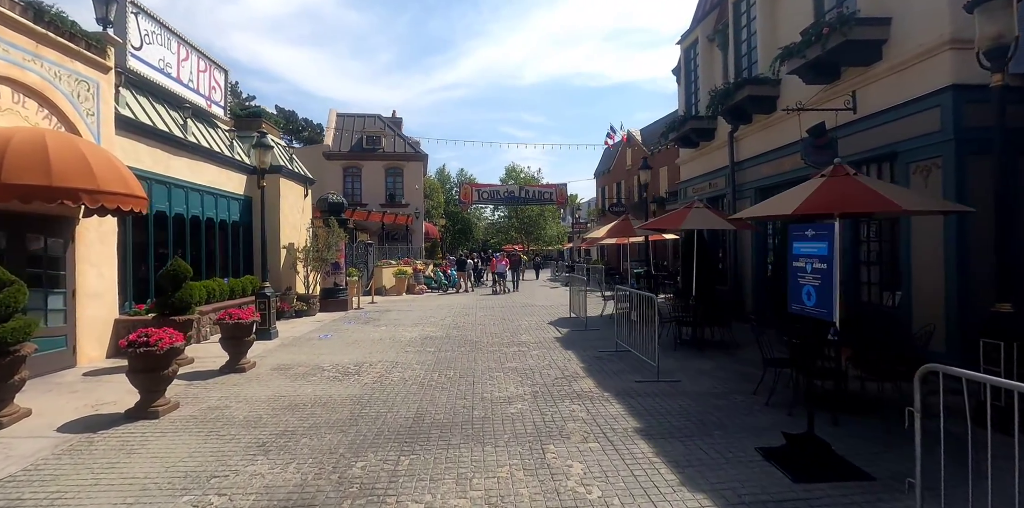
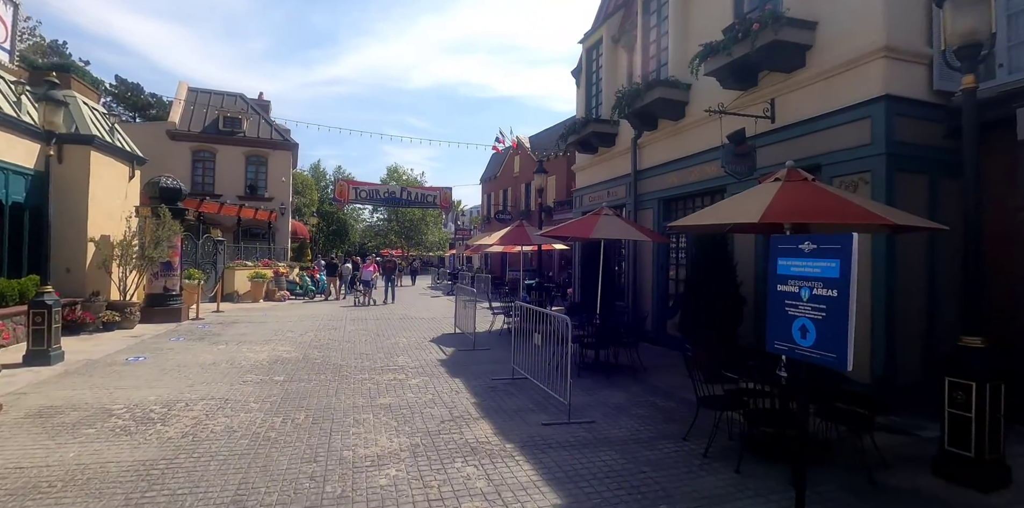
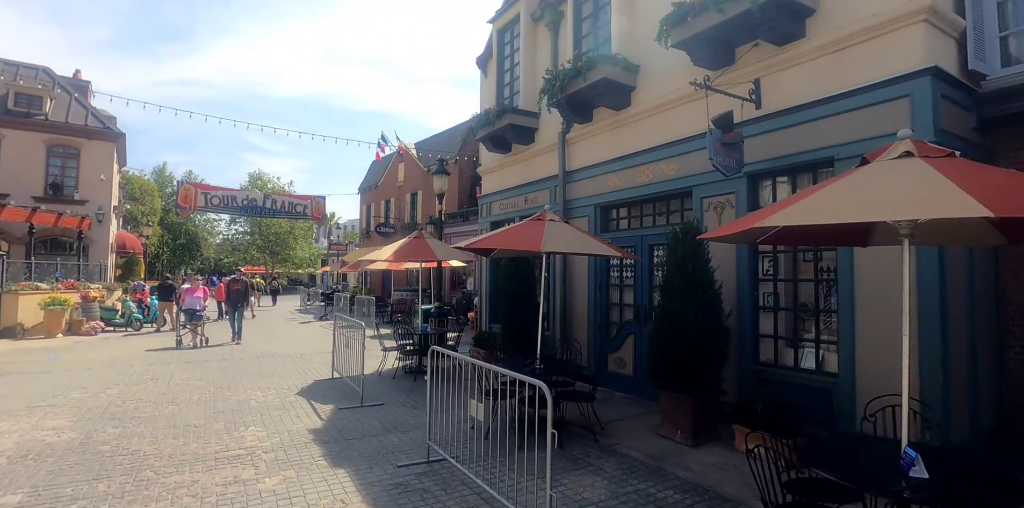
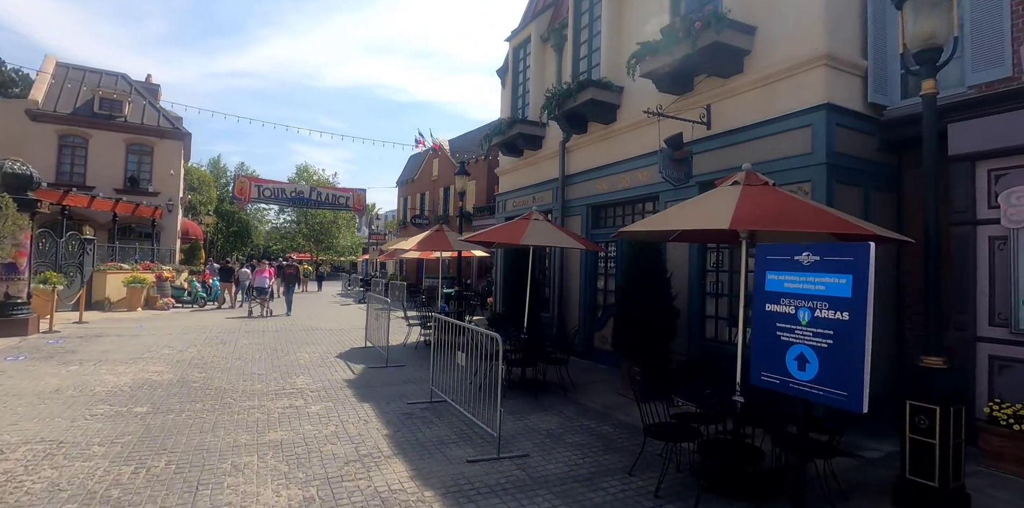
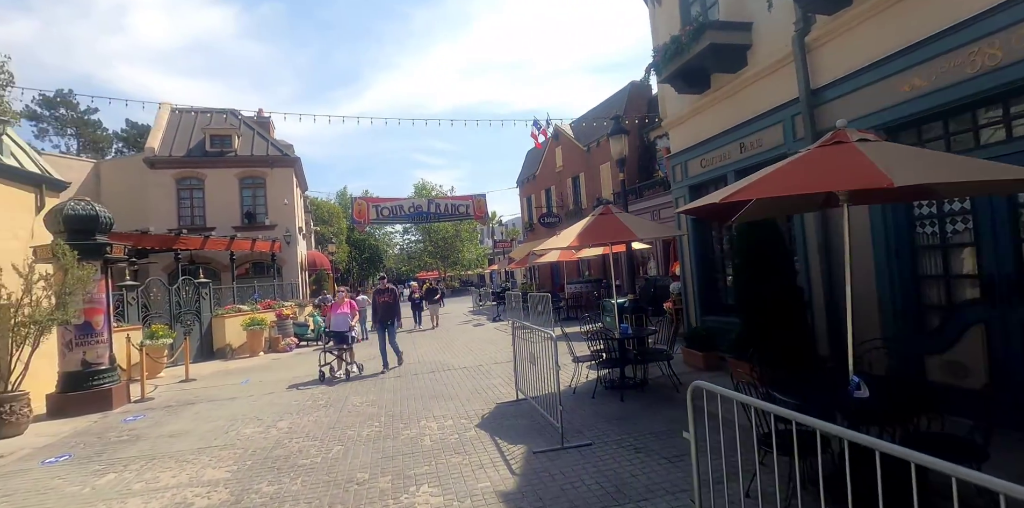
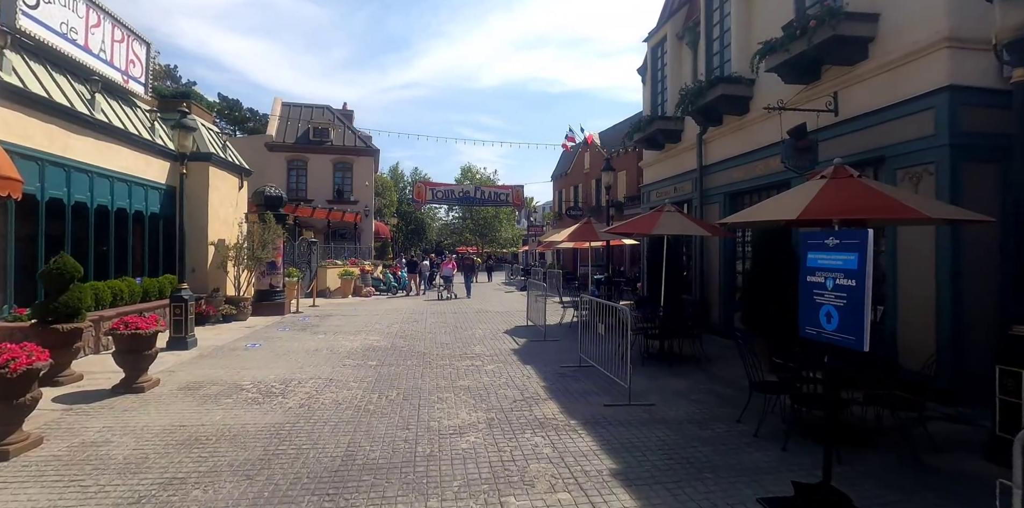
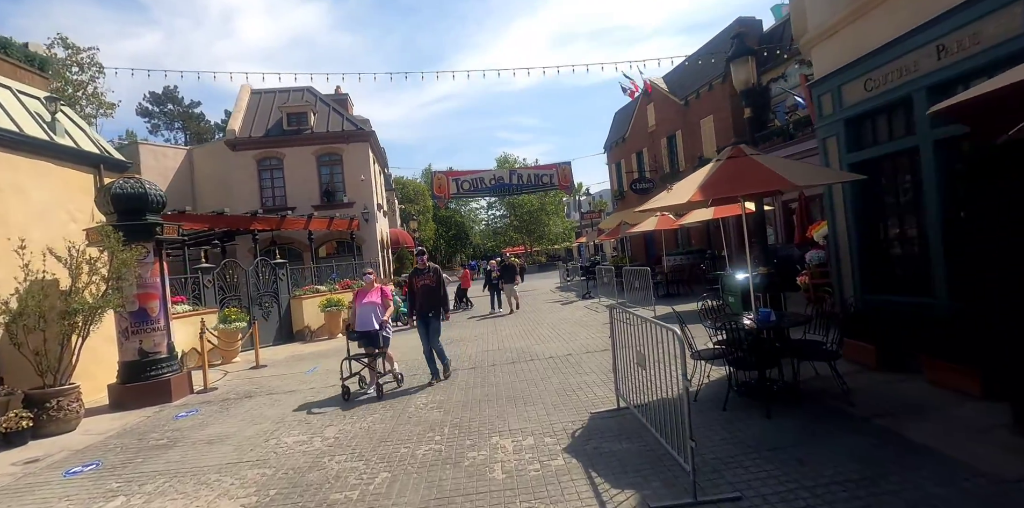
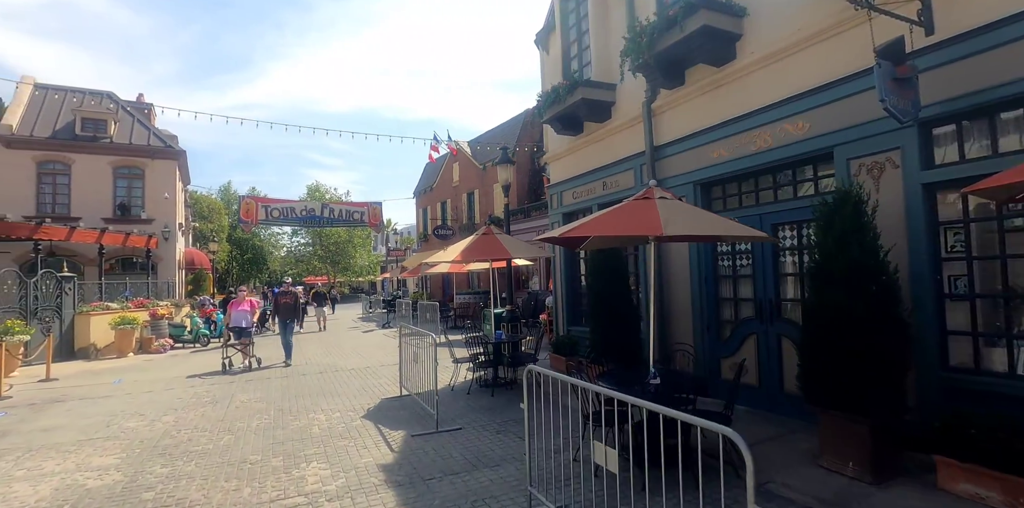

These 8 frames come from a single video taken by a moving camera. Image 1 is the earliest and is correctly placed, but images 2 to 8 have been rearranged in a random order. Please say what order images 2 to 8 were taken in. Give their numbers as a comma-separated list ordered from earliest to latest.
6, 2, 4, 3, 8, 5, 7
